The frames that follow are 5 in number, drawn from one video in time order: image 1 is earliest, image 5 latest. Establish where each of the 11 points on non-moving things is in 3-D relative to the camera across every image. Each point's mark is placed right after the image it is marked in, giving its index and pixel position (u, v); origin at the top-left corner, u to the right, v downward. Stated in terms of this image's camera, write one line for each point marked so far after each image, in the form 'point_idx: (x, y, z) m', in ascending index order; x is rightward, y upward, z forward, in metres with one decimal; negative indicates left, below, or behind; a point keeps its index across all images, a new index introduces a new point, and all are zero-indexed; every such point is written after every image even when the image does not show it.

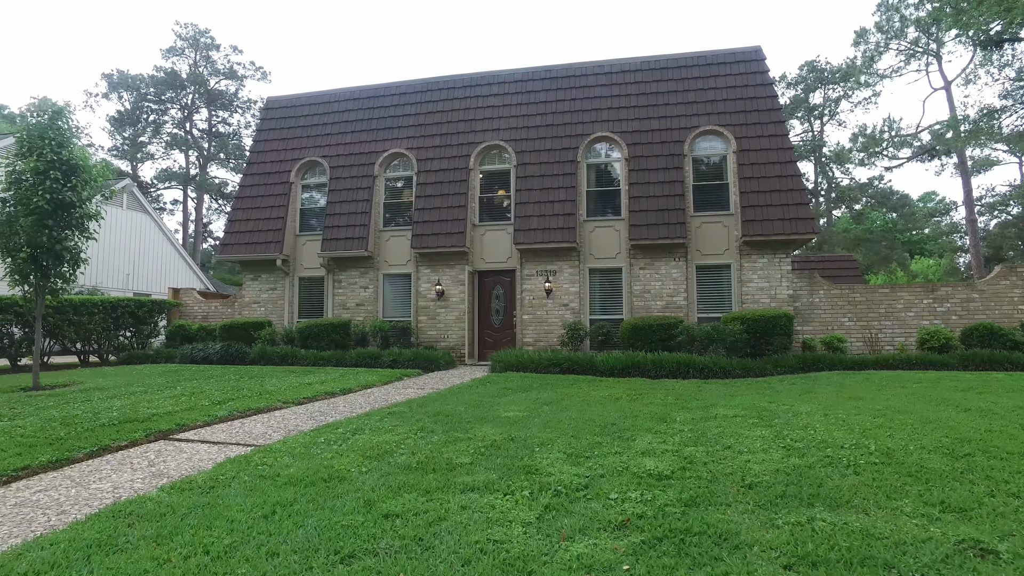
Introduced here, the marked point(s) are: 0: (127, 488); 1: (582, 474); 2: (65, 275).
0: (-2.6, -1.4, +3.6) m
1: (+0.5, -1.2, +3.5) m
2: (-6.7, +0.2, +8.1) m
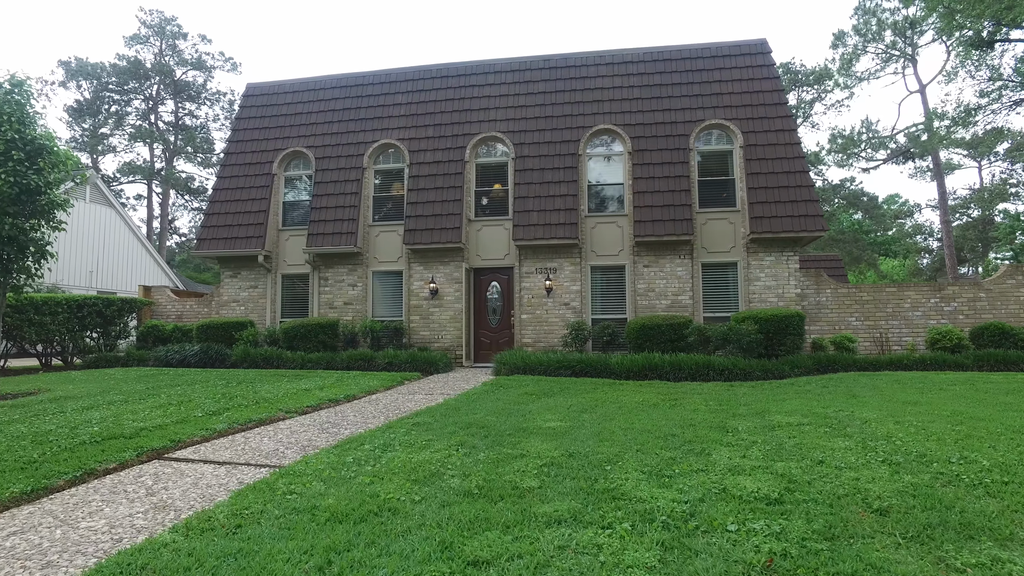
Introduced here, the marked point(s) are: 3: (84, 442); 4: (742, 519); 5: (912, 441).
0: (-2.1, -1.3, +2.9) m
1: (+1.0, -1.2, +3.0) m
2: (-6.5, +0.3, +7.2) m
3: (-3.5, -1.3, +4.4) m
4: (+1.2, -1.2, +2.7) m
5: (+3.0, -1.2, +3.9) m
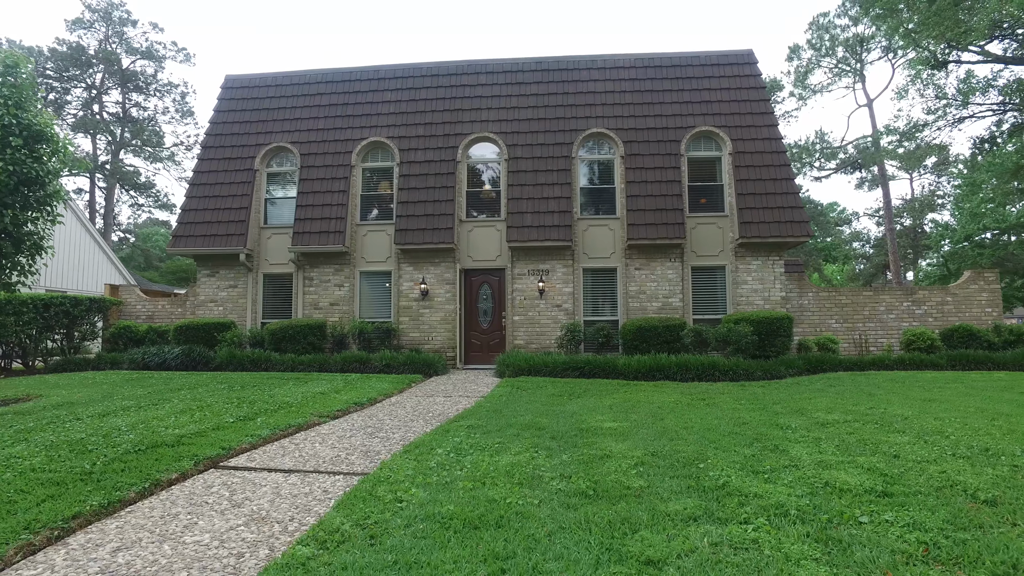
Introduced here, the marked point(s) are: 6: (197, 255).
0: (-1.4, -1.3, +2.7) m
1: (+1.7, -1.2, +3.1) m
2: (-6.1, +0.3, +6.6) m
3: (-2.9, -1.3, +4.1) m
4: (+1.9, -1.2, +2.8) m
5: (+3.6, -1.2, +4.2) m
6: (-7.8, +0.8, +13.1) m
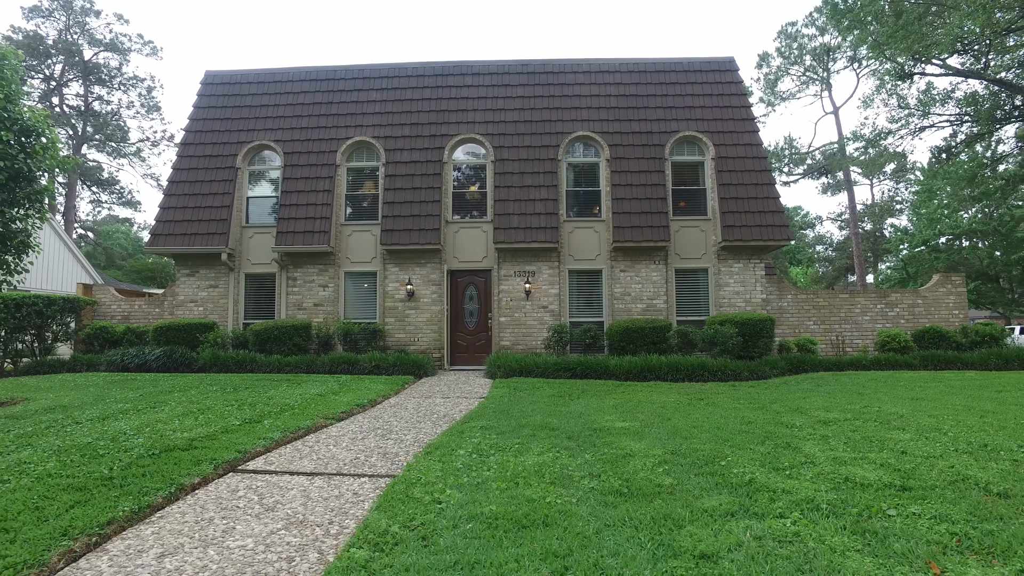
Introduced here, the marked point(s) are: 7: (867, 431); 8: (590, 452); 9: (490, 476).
0: (-1.1, -1.3, +2.7) m
1: (+1.9, -1.2, +3.2) m
2: (-6.0, +0.3, +6.3) m
3: (-2.8, -1.3, +3.9) m
4: (+2.1, -1.2, +3.0) m
5: (+3.8, -1.2, +4.4) m
6: (-8.1, +0.8, +12.7) m
7: (+3.1, -1.3, +4.6) m
8: (+0.6, -1.3, +4.1) m
9: (-0.1, -1.3, +3.5) m
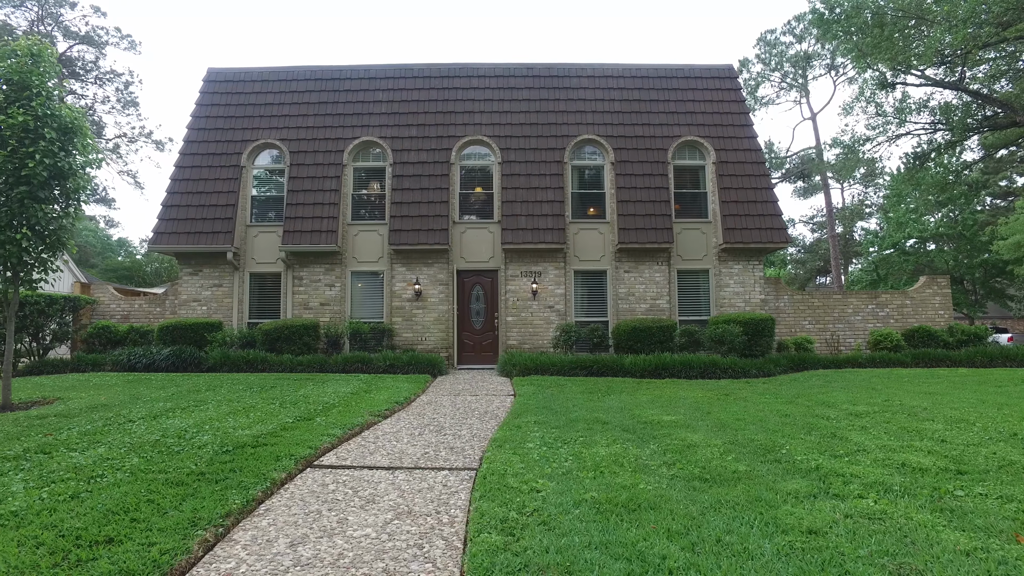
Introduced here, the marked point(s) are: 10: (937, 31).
0: (-0.5, -1.3, +2.8) m
1: (+2.5, -1.2, +3.5) m
2: (-5.6, +0.3, +6.2) m
3: (-2.2, -1.2, +4.0) m
4: (+2.7, -1.2, +3.3) m
5: (+4.3, -1.2, +4.8) m
6: (-7.9, +0.8, +12.5) m
7: (+3.6, -1.3, +4.9) m
8: (+1.1, -1.3, +4.3) m
9: (+0.4, -1.3, +3.7) m
10: (+9.4, +5.6, +11.6) m
